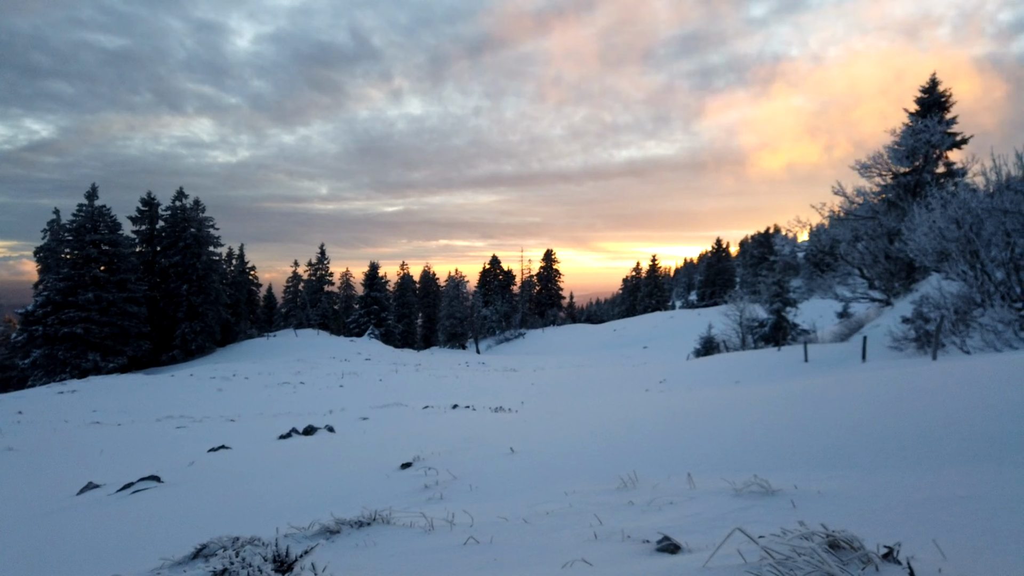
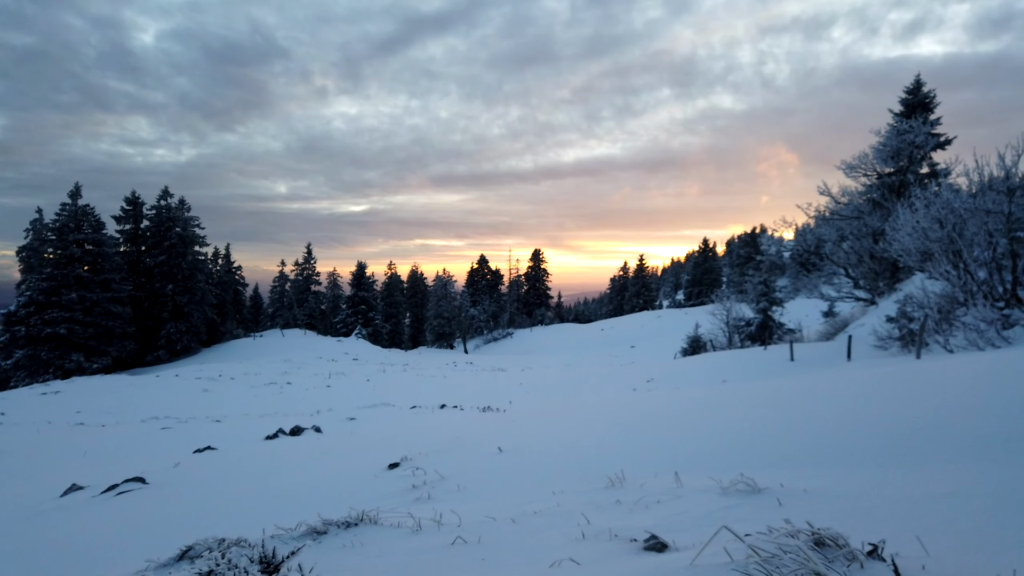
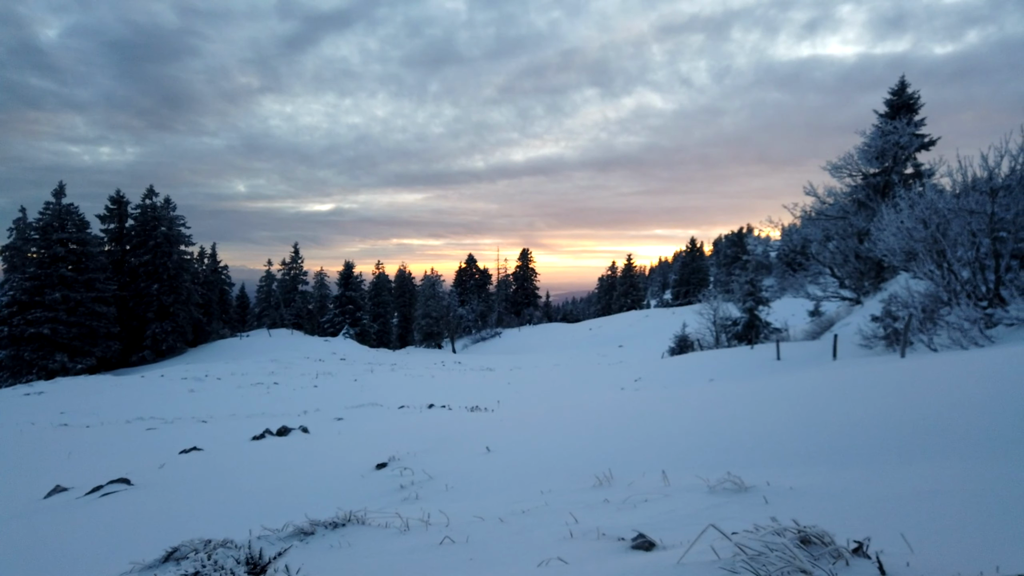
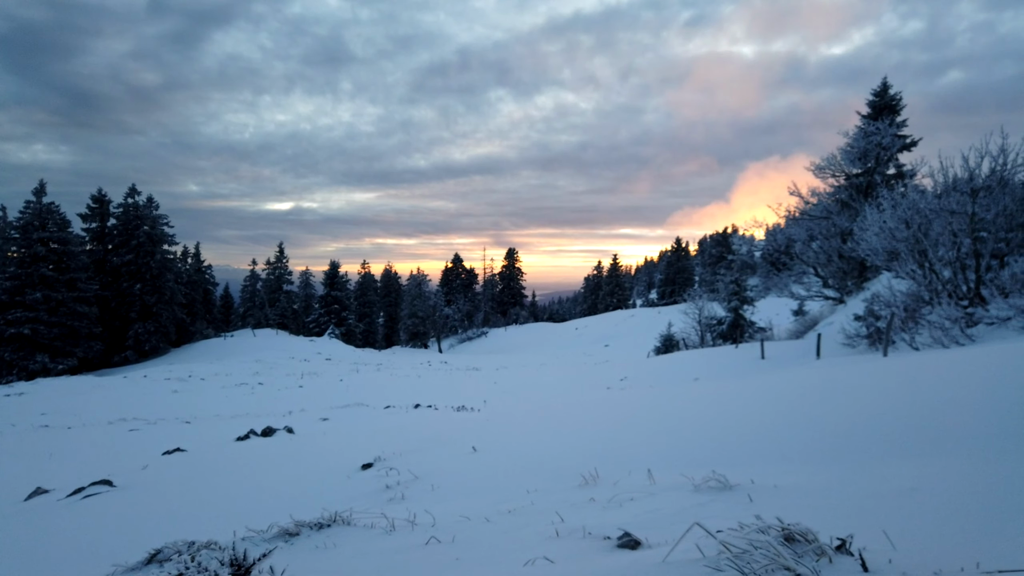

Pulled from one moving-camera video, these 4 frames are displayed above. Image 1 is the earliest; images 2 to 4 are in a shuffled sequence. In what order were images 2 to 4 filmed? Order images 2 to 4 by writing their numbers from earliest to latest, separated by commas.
2, 3, 4
